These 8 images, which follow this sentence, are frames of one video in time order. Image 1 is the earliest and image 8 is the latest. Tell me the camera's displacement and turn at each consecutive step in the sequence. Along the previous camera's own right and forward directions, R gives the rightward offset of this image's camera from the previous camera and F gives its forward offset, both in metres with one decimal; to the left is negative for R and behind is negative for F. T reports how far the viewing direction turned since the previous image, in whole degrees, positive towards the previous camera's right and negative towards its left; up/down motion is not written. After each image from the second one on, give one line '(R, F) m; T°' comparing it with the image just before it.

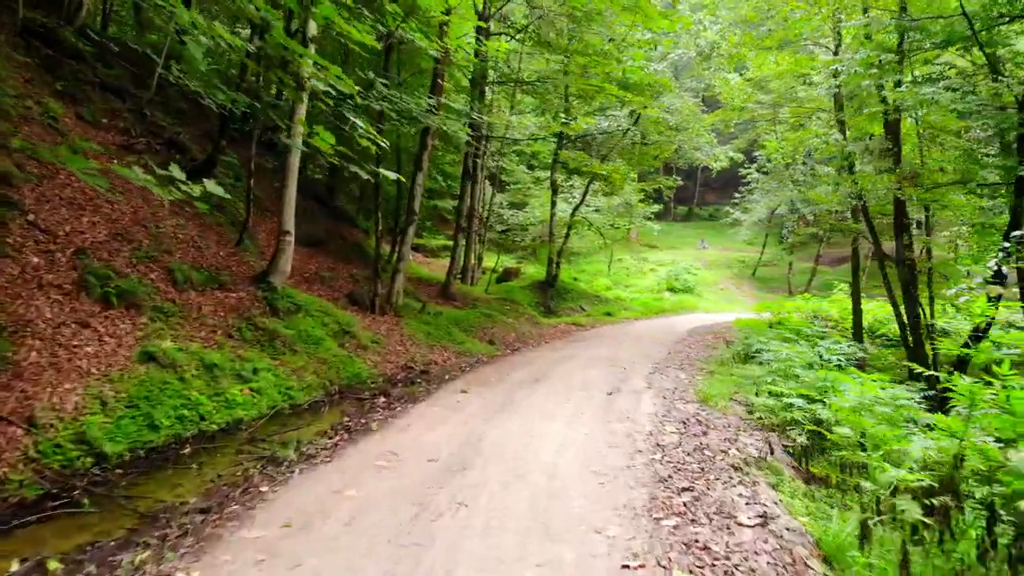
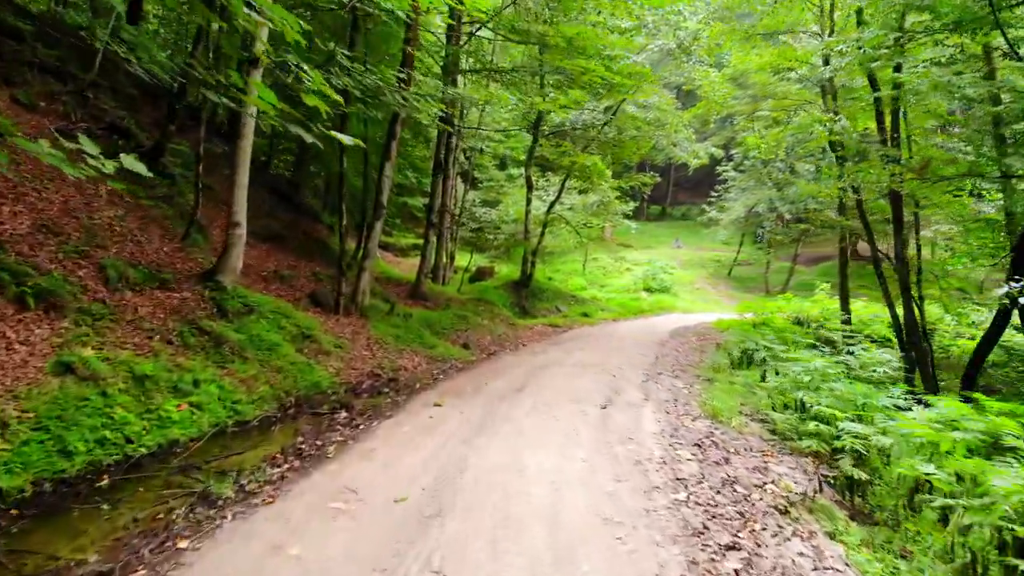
(-0.1, +0.9) m; +2°
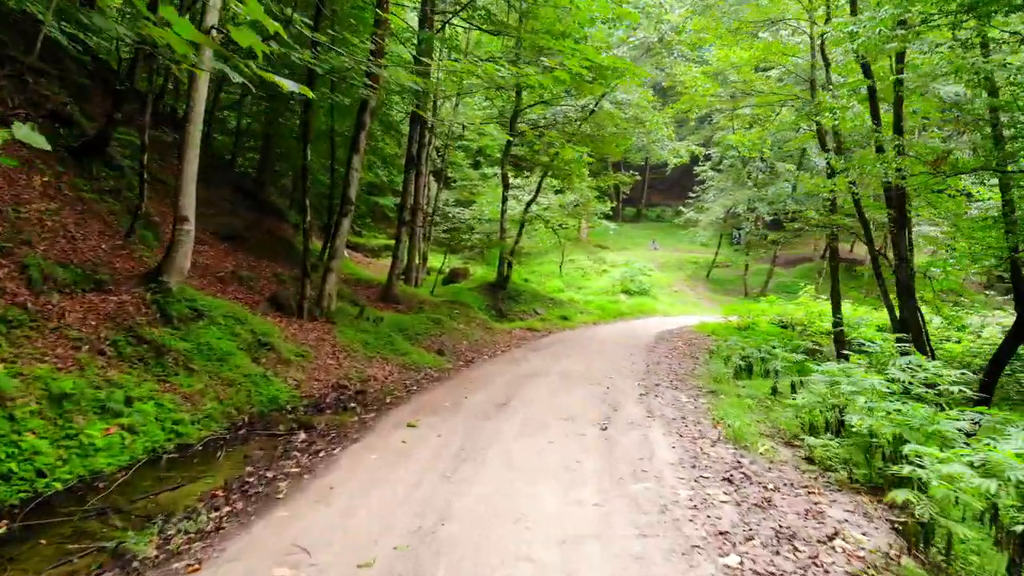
(-0.1, +0.9) m; +2°
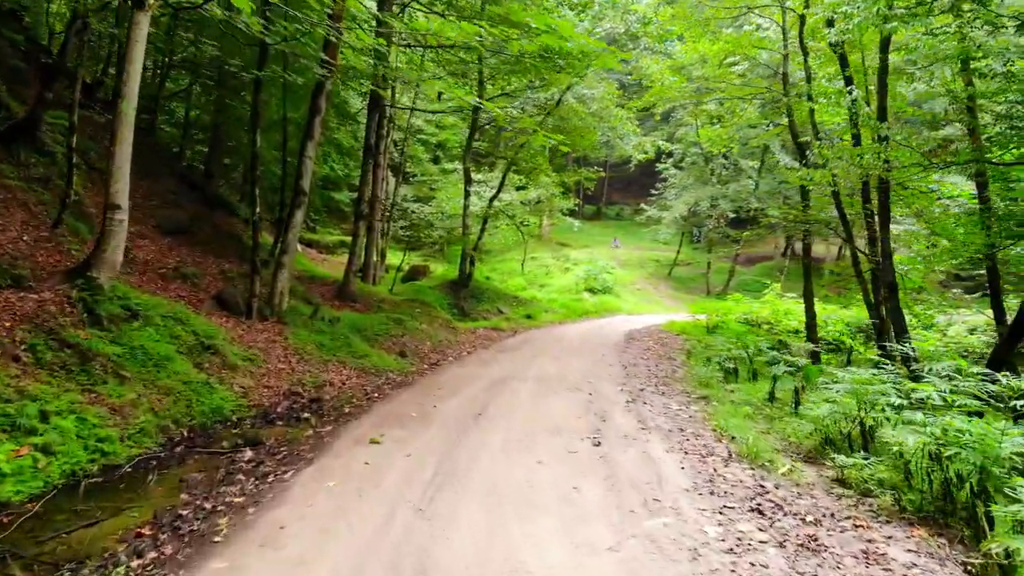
(-0.1, +0.7) m; +3°
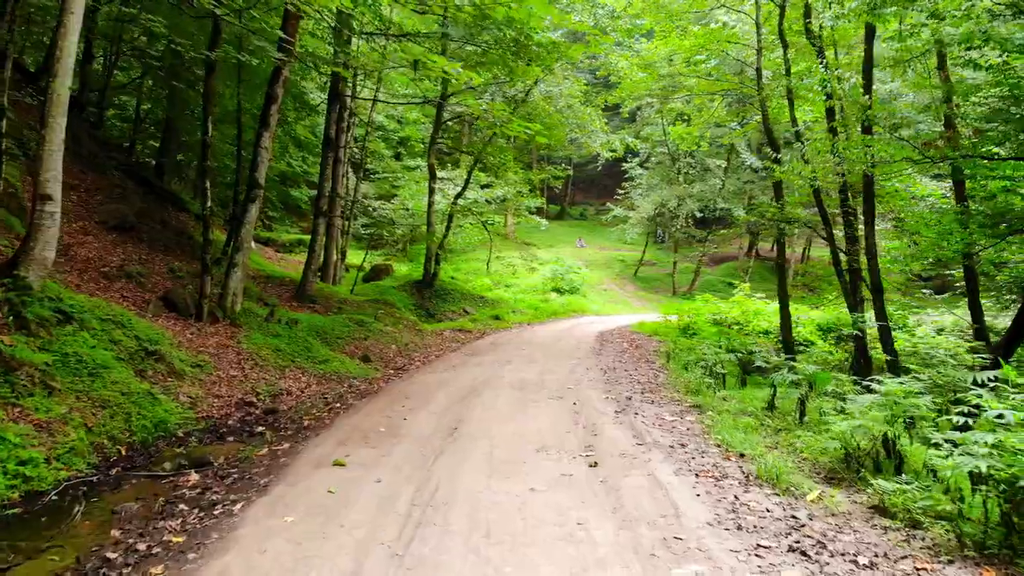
(-0.1, +0.6) m; +3°
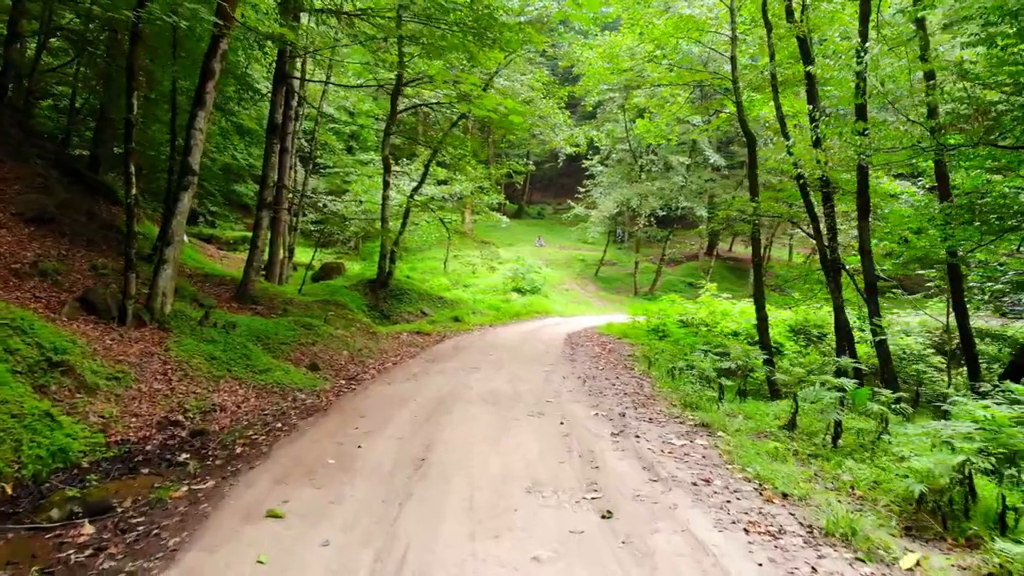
(-0.2, +1.0) m; +3°
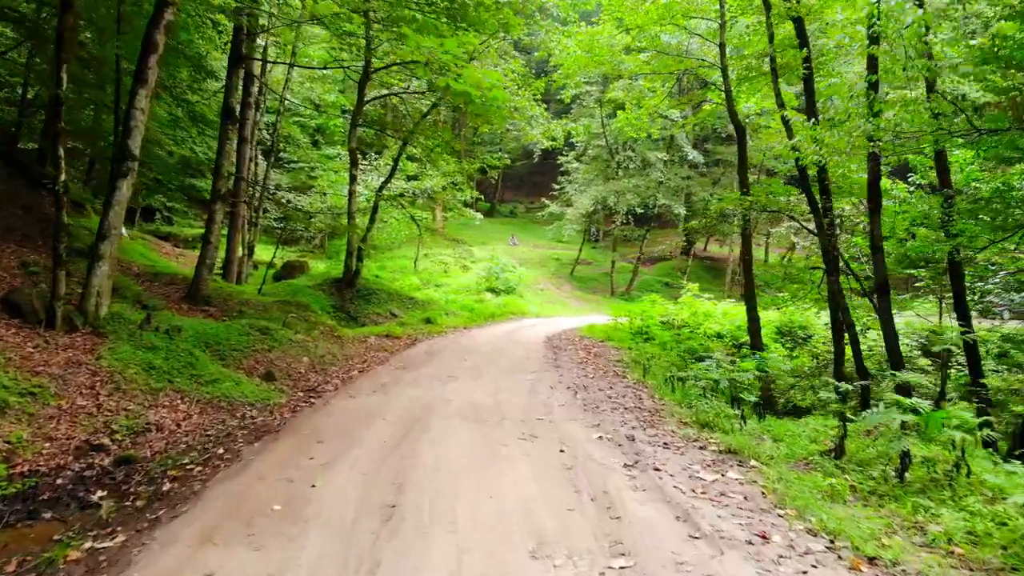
(-0.1, +0.9) m; +2°
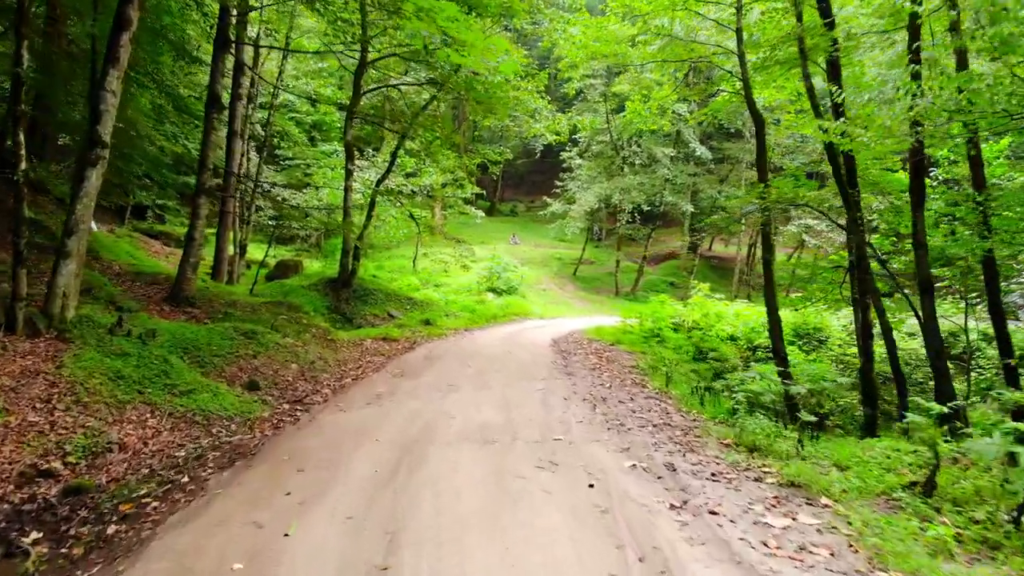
(-0.1, +0.7) m; 0°
